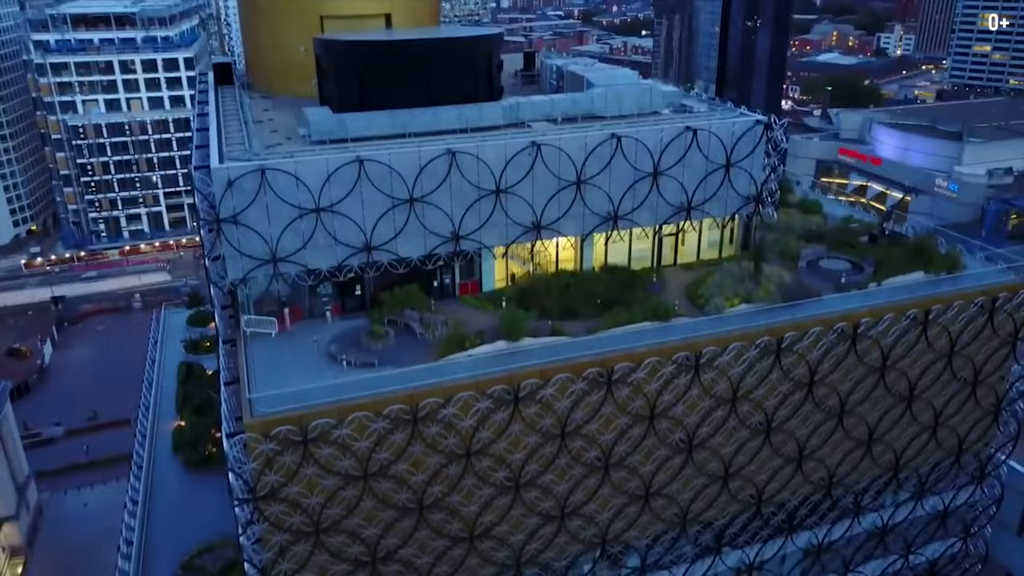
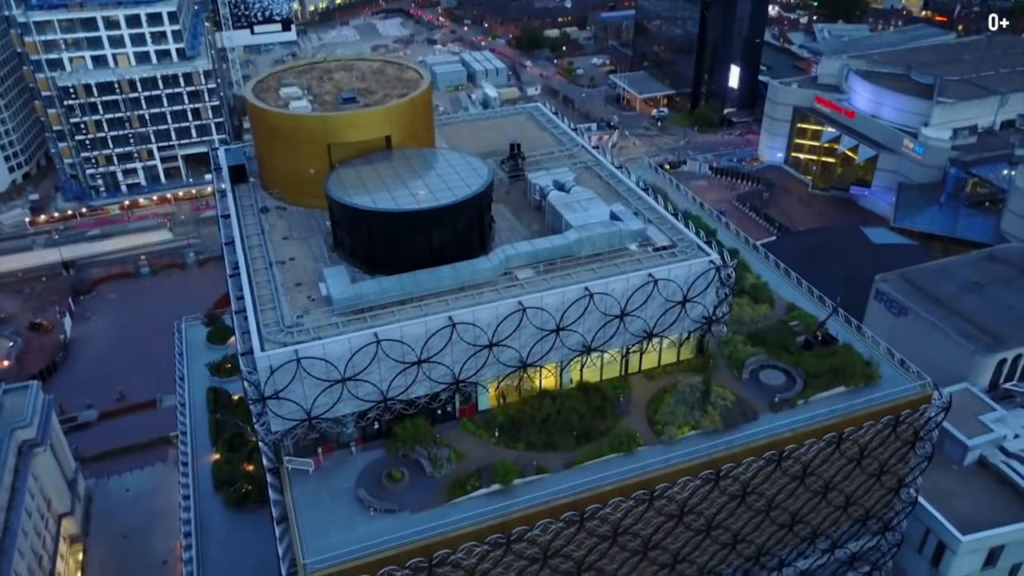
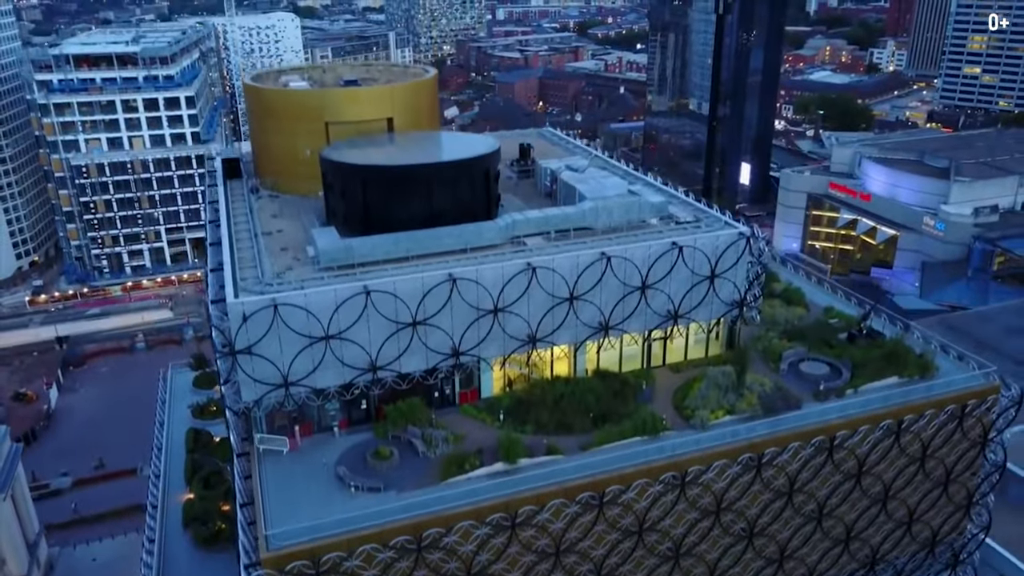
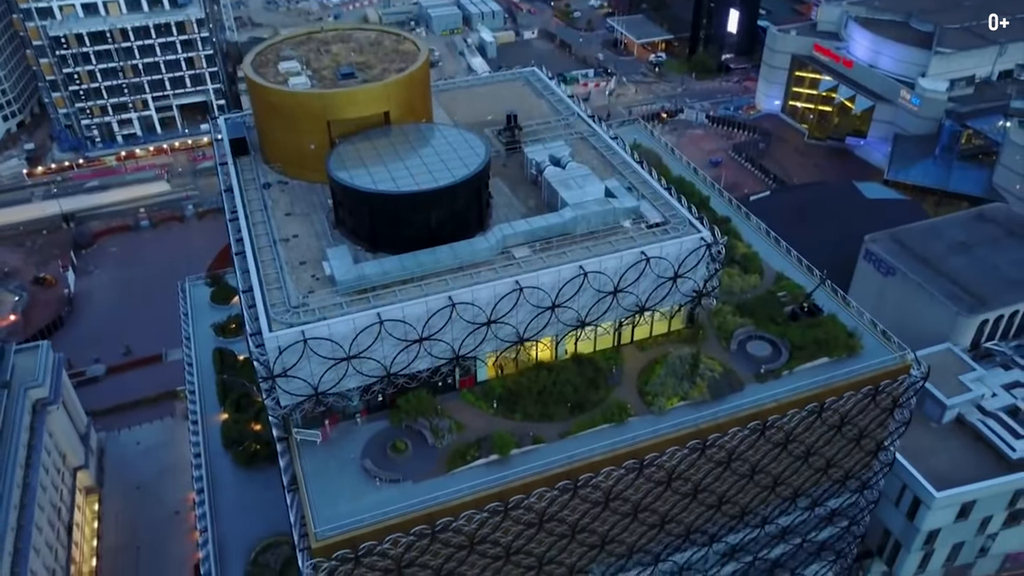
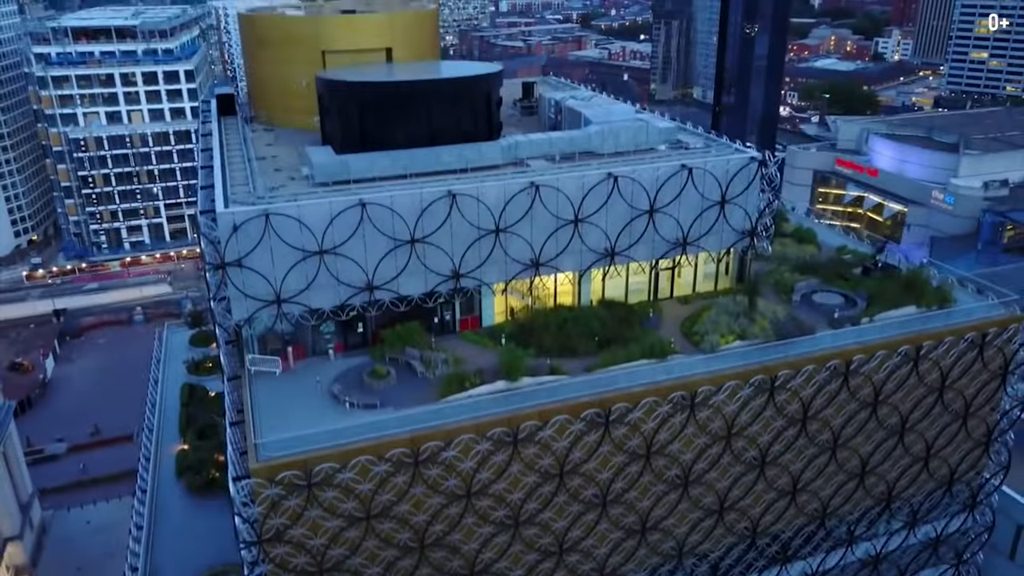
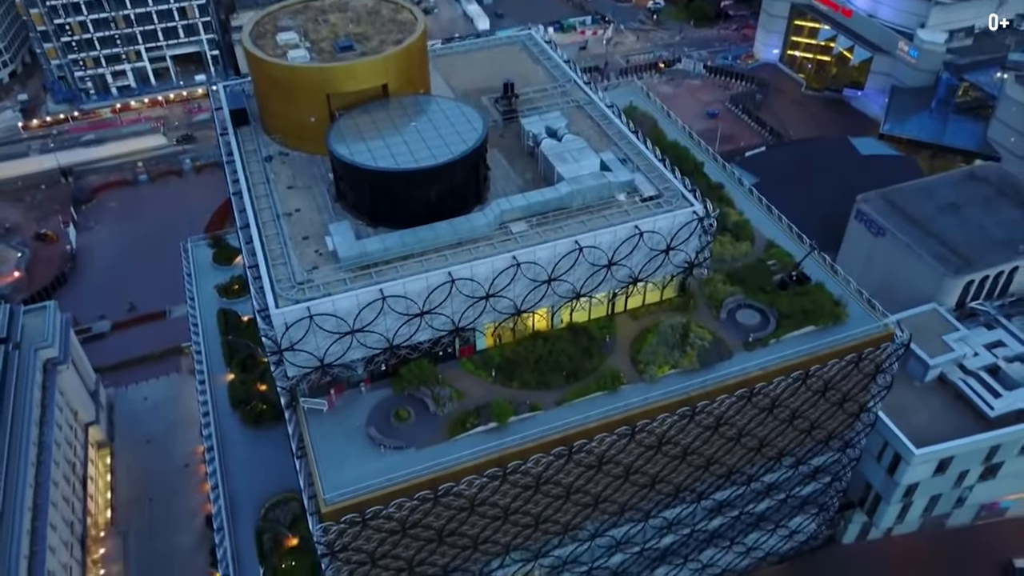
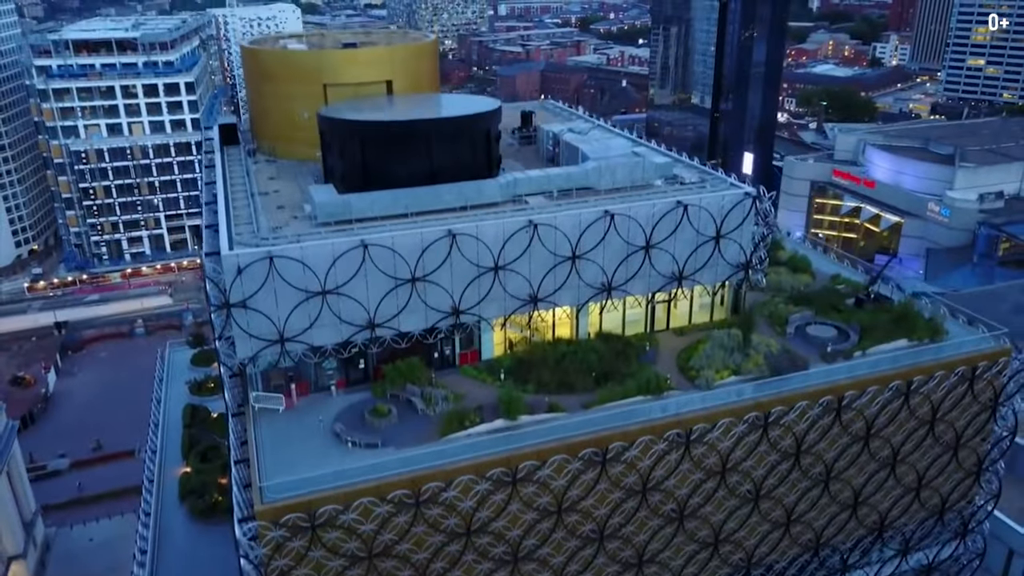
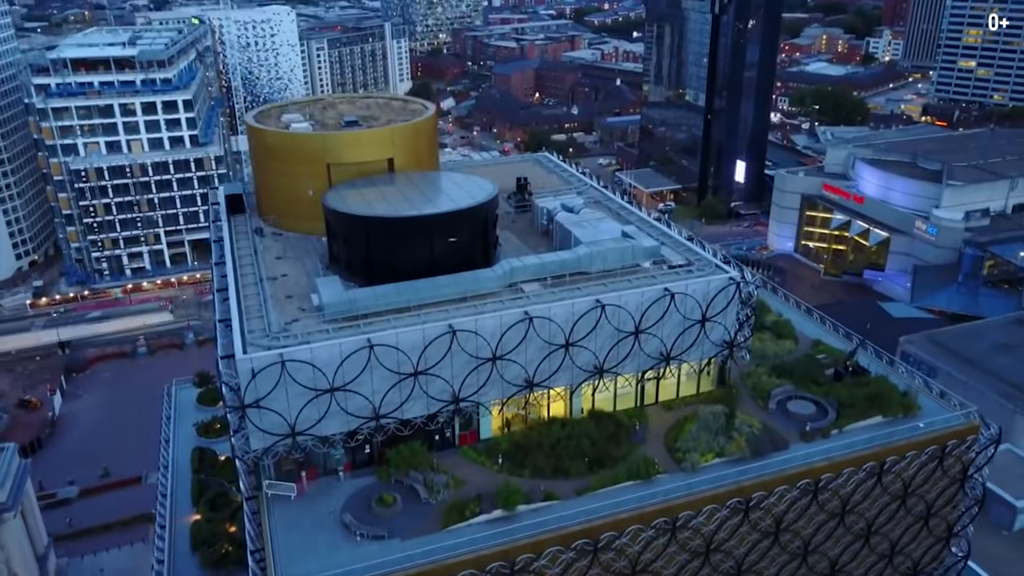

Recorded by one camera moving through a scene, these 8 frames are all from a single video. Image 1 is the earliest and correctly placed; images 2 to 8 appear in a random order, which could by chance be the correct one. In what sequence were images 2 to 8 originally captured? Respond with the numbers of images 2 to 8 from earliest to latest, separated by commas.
5, 7, 3, 8, 2, 4, 6
